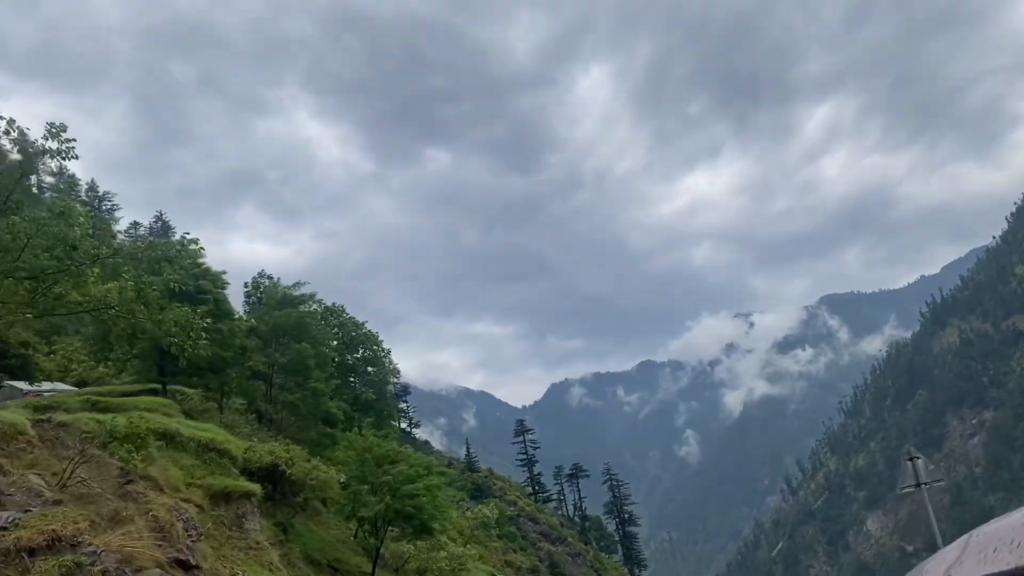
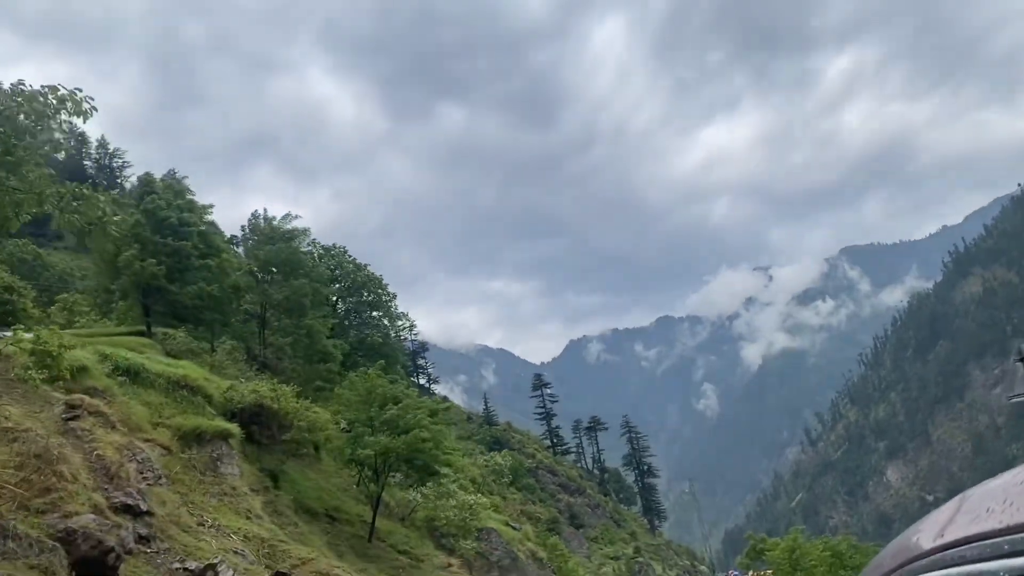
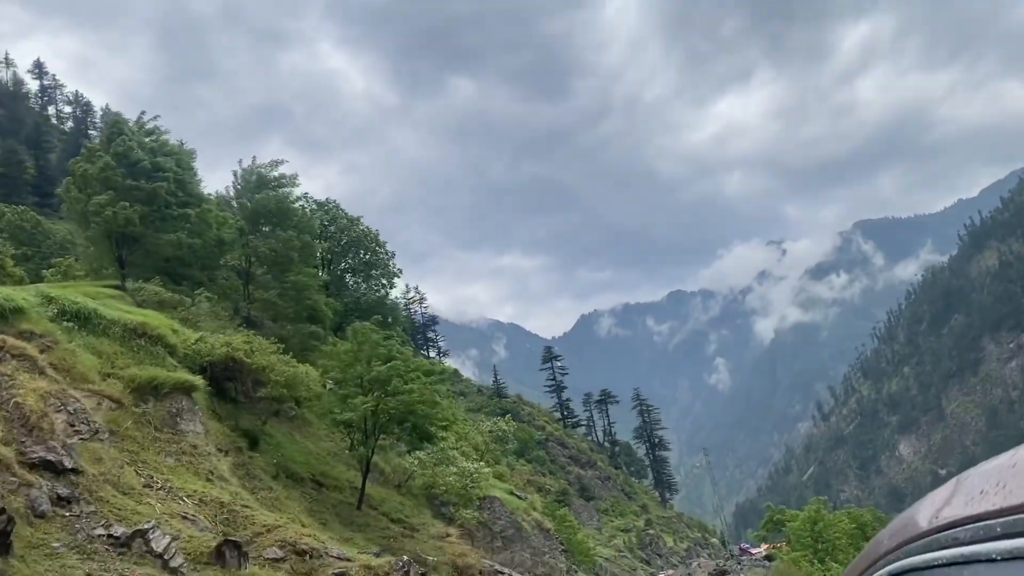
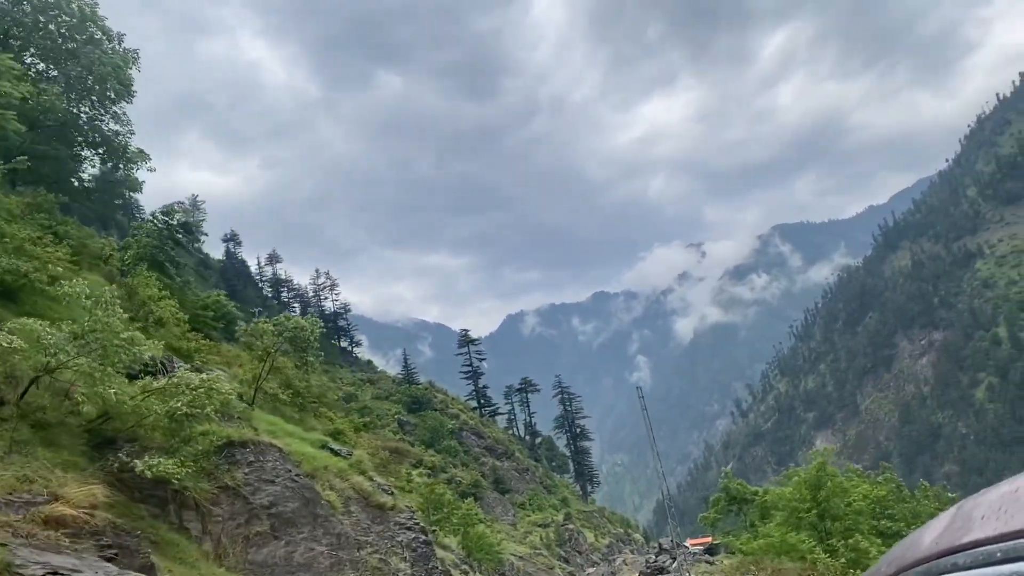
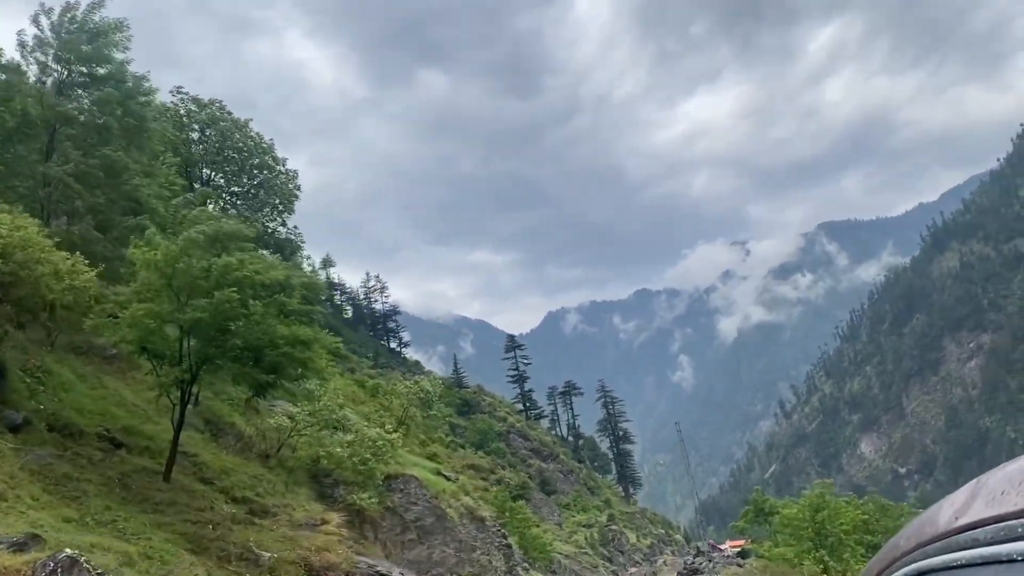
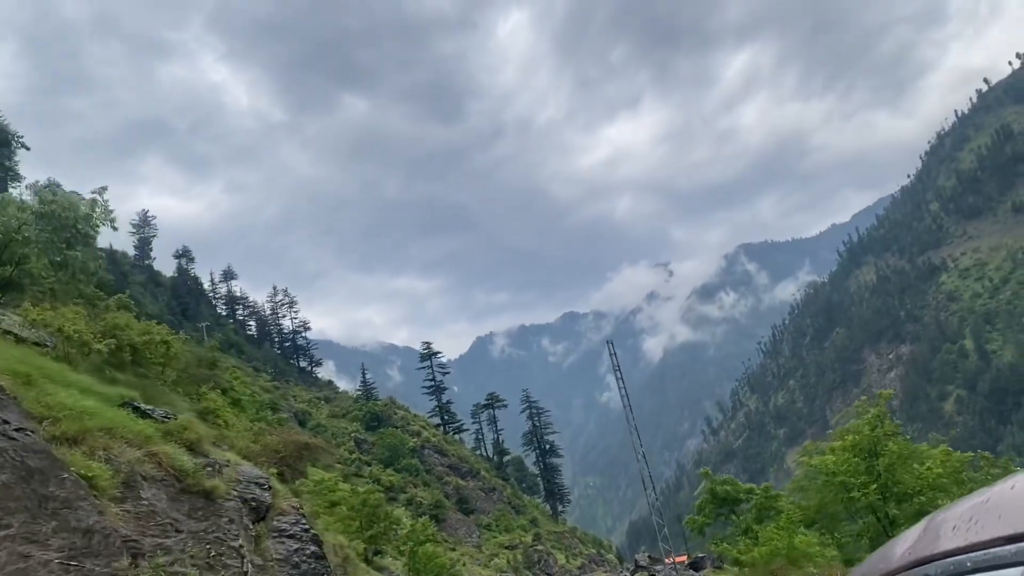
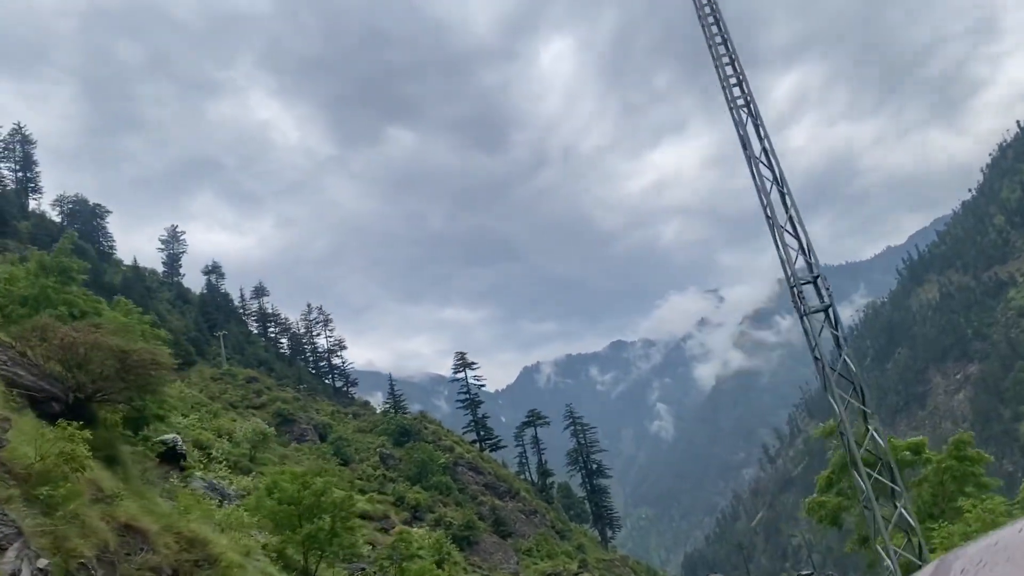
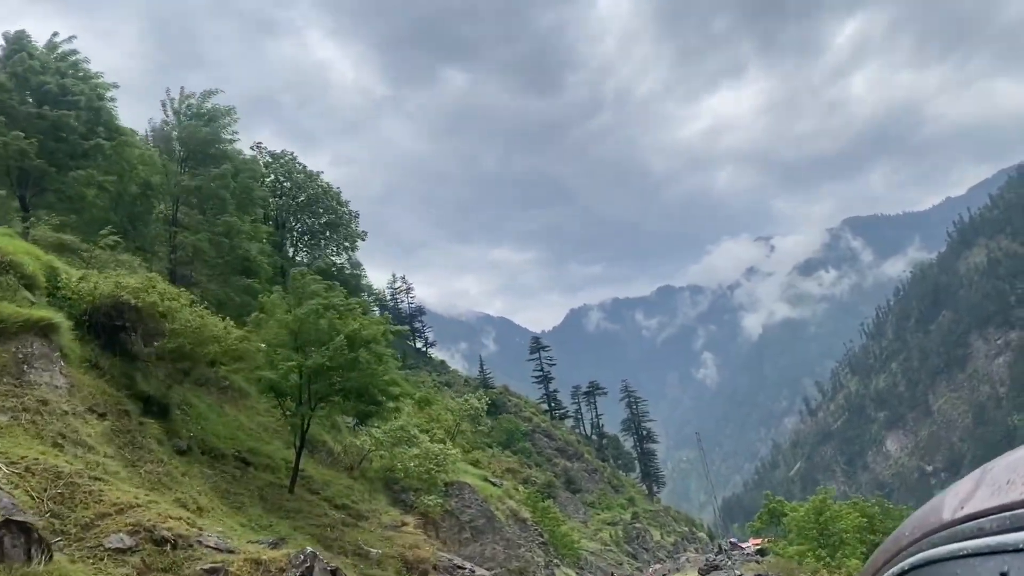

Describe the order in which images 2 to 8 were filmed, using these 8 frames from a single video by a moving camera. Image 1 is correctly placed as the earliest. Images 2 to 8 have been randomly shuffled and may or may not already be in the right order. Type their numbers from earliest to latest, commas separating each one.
2, 3, 8, 5, 4, 6, 7
